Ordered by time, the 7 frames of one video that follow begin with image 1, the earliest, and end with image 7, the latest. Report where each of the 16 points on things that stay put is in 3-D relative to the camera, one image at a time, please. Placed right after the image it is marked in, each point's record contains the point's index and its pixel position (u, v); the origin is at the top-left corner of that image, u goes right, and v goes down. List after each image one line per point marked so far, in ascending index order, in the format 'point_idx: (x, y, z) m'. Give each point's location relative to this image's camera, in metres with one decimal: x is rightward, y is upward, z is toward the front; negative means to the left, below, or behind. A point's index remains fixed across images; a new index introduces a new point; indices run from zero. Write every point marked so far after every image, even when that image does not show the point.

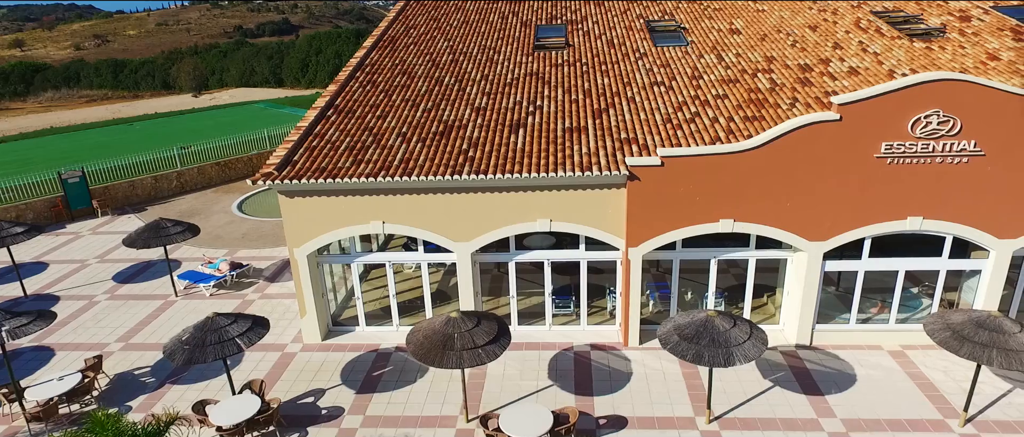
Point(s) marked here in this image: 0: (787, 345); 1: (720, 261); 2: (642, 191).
0: (+6.7, -3.1, +13.8) m
1: (+5.1, -1.1, +13.9) m
2: (+2.9, +0.6, +12.6) m
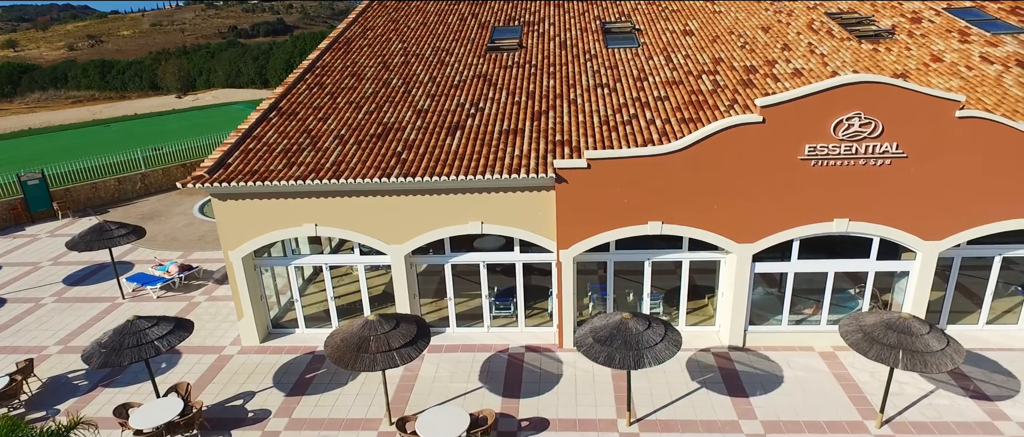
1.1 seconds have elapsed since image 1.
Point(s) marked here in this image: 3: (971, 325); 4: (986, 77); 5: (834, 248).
0: (+5.1, -3.1, +13.8) m
1: (+3.5, -1.1, +14.0) m
2: (+1.3, +0.6, +12.6) m
3: (+11.4, -2.6, +14.1) m
4: (+13.1, +3.9, +15.7) m
5: (+7.4, -0.7, +13.1) m
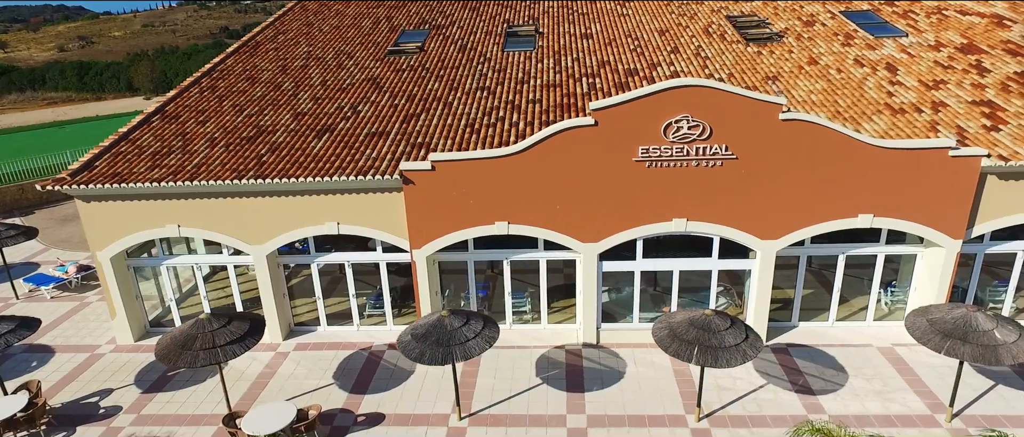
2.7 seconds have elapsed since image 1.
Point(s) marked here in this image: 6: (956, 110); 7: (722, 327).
0: (+1.6, -3.1, +14.2) m
1: (0.0, -1.1, +14.3) m
2: (-2.2, +0.5, +13.0) m
3: (+7.9, -2.6, +14.4) m
4: (+9.6, +3.9, +16.1) m
5: (+3.9, -0.7, +13.4) m
6: (+11.0, +2.7, +14.1) m
7: (+3.9, -2.0, +10.5) m
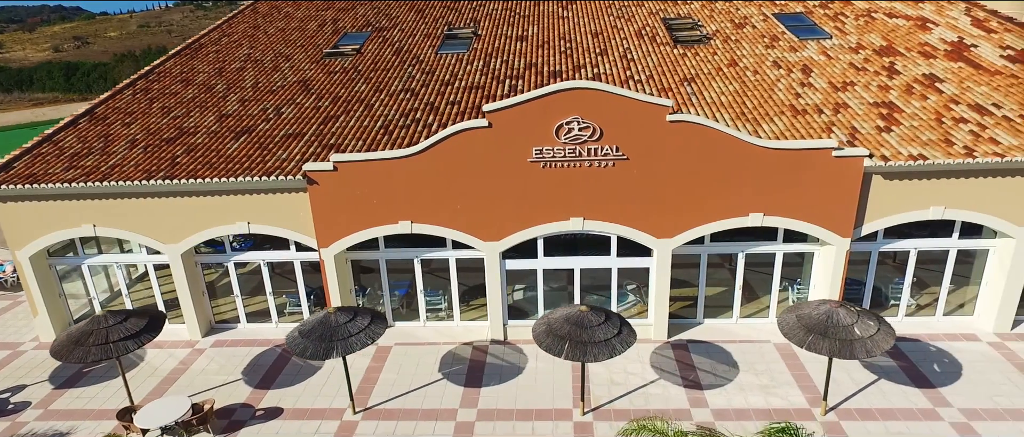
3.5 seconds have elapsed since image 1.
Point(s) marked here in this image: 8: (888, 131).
0: (-0.7, -3.1, +14.5) m
1: (-2.3, -1.1, +14.6) m
2: (-4.5, +0.6, +13.3) m
3: (+5.6, -2.6, +14.7) m
4: (+7.3, +4.0, +16.4) m
5: (+1.6, -0.7, +13.7) m
6: (+8.7, +2.7, +14.4) m
7: (+1.6, -2.0, +10.8) m
8: (+8.9, +2.1, +13.5) m
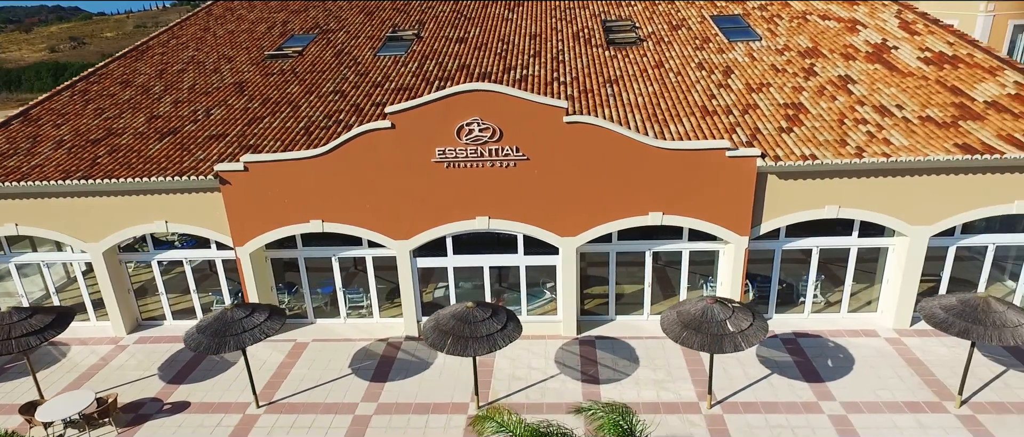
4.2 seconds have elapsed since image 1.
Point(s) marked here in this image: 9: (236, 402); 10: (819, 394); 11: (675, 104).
0: (-2.9, -3.1, +14.8) m
1: (-4.5, -1.1, +14.9) m
2: (-6.7, +0.6, +13.6) m
3: (+3.4, -2.6, +15.1) m
4: (+5.1, +4.0, +16.7) m
5: (-0.6, -0.6, +14.0) m
6: (+6.5, +2.8, +14.8) m
7: (-0.6, -2.0, +11.1) m
8: (+6.7, +2.1, +13.8) m
9: (-6.2, -4.1, +12.7) m
10: (+6.5, -3.7, +12.0) m
11: (+4.5, +3.1, +15.5) m
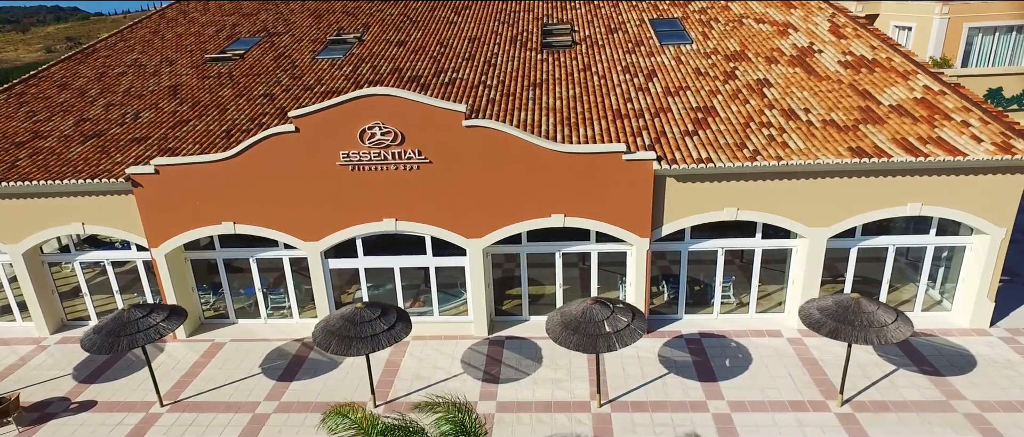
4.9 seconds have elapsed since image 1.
0: (-5.2, -3.1, +15.0) m
1: (-6.7, -1.1, +15.2) m
2: (-8.9, +0.5, +13.8) m
3: (+1.1, -2.6, +15.3) m
4: (+2.8, +4.0, +16.9) m
5: (-2.8, -0.7, +14.3) m
6: (+4.3, +2.7, +15.0) m
7: (-2.9, -2.0, +11.3) m
8: (+4.5, +2.1, +14.0) m
9: (-8.4, -4.2, +12.9) m
10: (+4.3, -3.8, +12.2) m
11: (+2.2, +3.1, +15.7) m
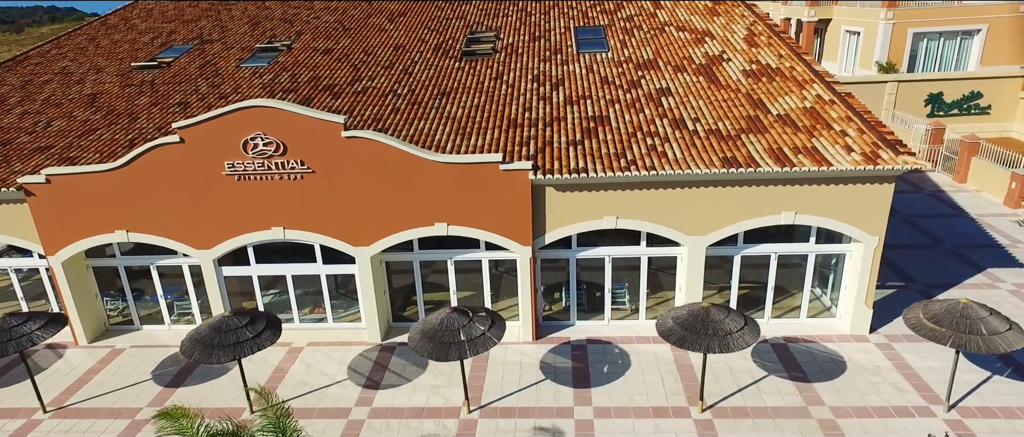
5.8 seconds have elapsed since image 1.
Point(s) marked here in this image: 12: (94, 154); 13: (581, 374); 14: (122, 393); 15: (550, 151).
0: (-8.0, -3.4, +15.2) m
1: (-9.5, -1.3, +15.4) m
2: (-11.7, +0.3, +14.0) m
3: (-1.7, -2.8, +15.5) m
4: (0.0, +3.7, +17.2) m
5: (-5.6, -0.9, +14.5) m
6: (+1.5, +2.5, +15.2) m
7: (-5.7, -2.2, +11.5) m
8: (+1.7, +1.9, +14.2) m
9: (-11.2, -4.4, +13.1) m
10: (+1.5, -4.0, +12.5) m
11: (-0.6, +2.9, +16.0) m
12: (-11.3, +1.8, +15.4) m
13: (+1.6, -3.7, +13.3) m
14: (-9.2, -4.1, +13.4) m
15: (+1.0, +1.7, +14.1) m
